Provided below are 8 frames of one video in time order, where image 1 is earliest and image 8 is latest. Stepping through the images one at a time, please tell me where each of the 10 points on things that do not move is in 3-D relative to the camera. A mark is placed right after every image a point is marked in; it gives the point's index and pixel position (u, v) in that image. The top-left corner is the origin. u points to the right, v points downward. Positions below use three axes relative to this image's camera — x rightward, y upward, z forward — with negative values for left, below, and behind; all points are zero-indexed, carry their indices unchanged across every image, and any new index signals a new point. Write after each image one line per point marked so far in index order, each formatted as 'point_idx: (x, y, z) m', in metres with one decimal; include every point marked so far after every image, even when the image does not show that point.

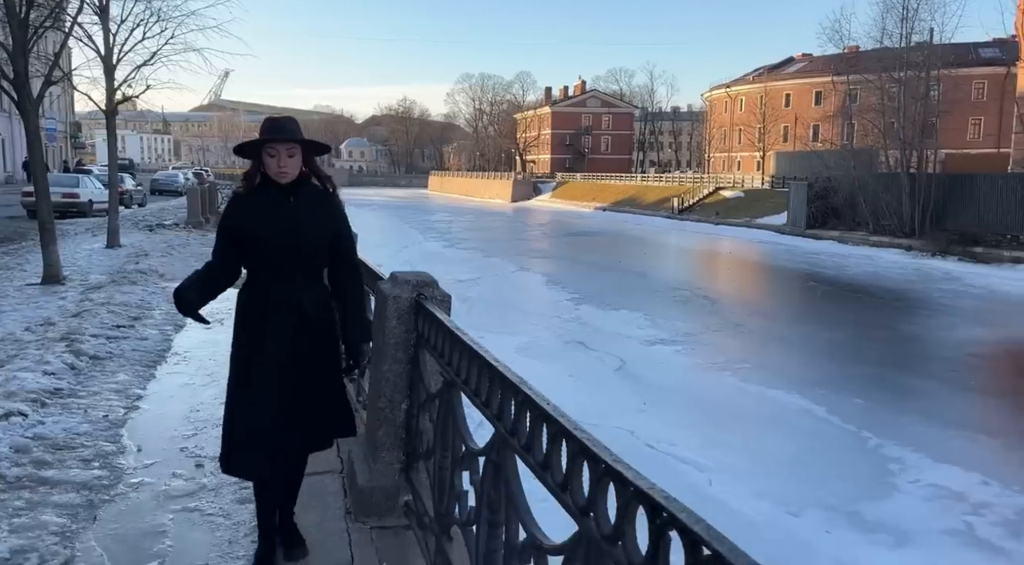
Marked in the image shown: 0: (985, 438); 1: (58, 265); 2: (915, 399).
0: (+4.8, -1.6, +8.4) m
1: (-4.3, +0.2, +7.9) m
2: (+5.0, -1.4, +10.2) m
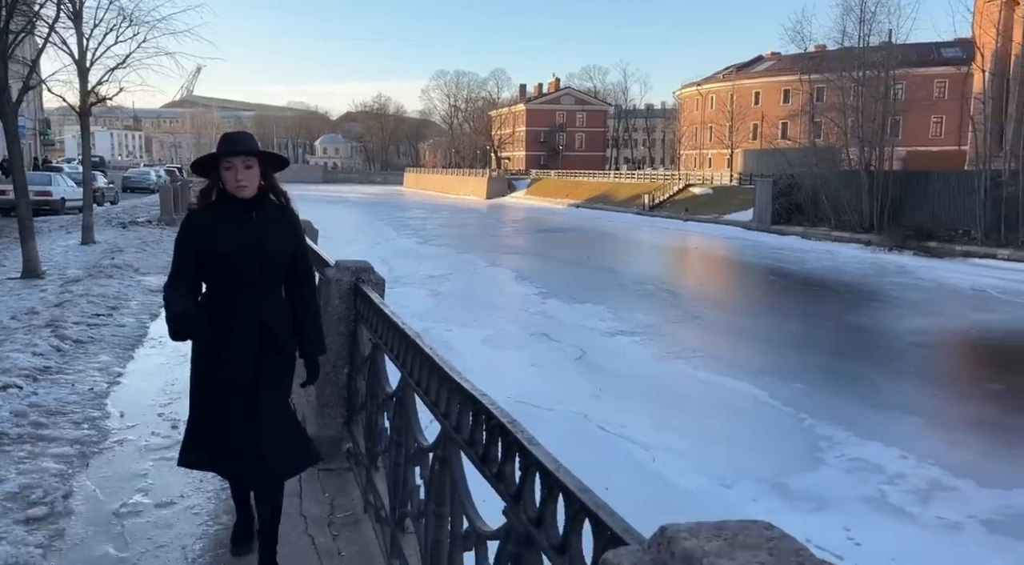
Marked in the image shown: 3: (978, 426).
0: (+4.4, -1.5, +9.0) m
1: (-4.7, +0.3, +8.3) m
2: (+4.5, -1.3, +10.8) m
3: (+5.0, -1.5, +8.8) m
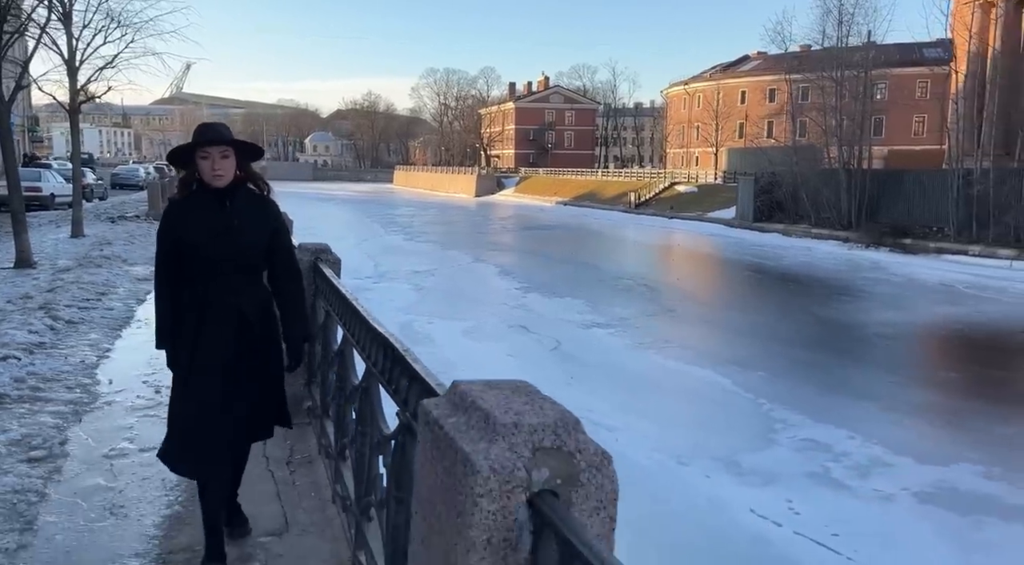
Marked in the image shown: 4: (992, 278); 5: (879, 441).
0: (+4.1, -1.4, +9.4) m
1: (-5.0, +0.3, +8.6) m
2: (+4.2, -1.2, +11.3) m
3: (+4.7, -1.4, +9.3) m
4: (+11.0, +0.1, +18.7) m
5: (+3.5, -1.5, +7.8) m
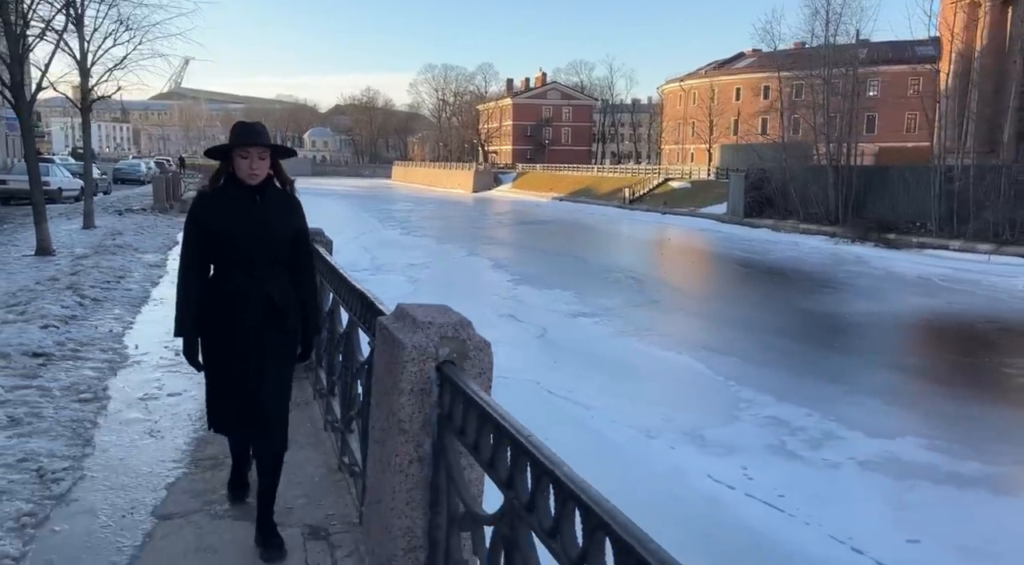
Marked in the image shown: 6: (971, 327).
0: (+3.9, -1.3, +10.1) m
1: (-5.2, +0.5, +9.2) m
2: (+4.0, -1.1, +11.9) m
3: (+4.5, -1.3, +9.9) m
4: (+10.8, +0.2, +19.3) m
5: (+3.3, -1.4, +8.4) m
6: (+8.2, -0.8, +14.5) m
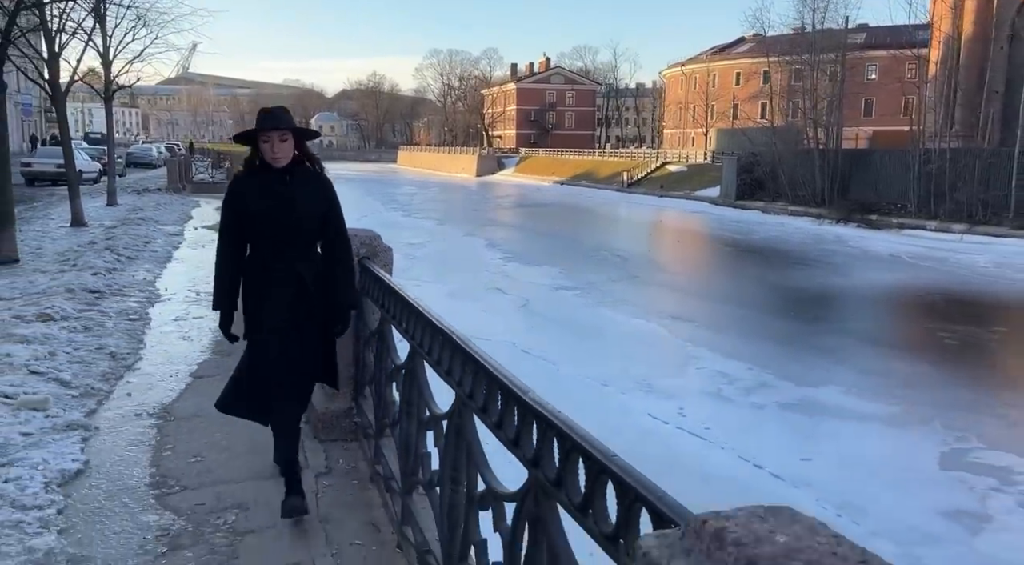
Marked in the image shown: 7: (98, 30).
0: (+3.6, -0.9, +11.2) m
1: (-5.5, +0.9, +10.4) m
2: (+3.7, -0.7, +13.0) m
3: (+4.3, -0.9, +11.0) m
4: (+10.6, +0.8, +20.3) m
5: (+3.0, -1.0, +9.6) m
6: (+7.9, -0.3, +15.6) m
7: (-6.9, +4.2, +13.5) m
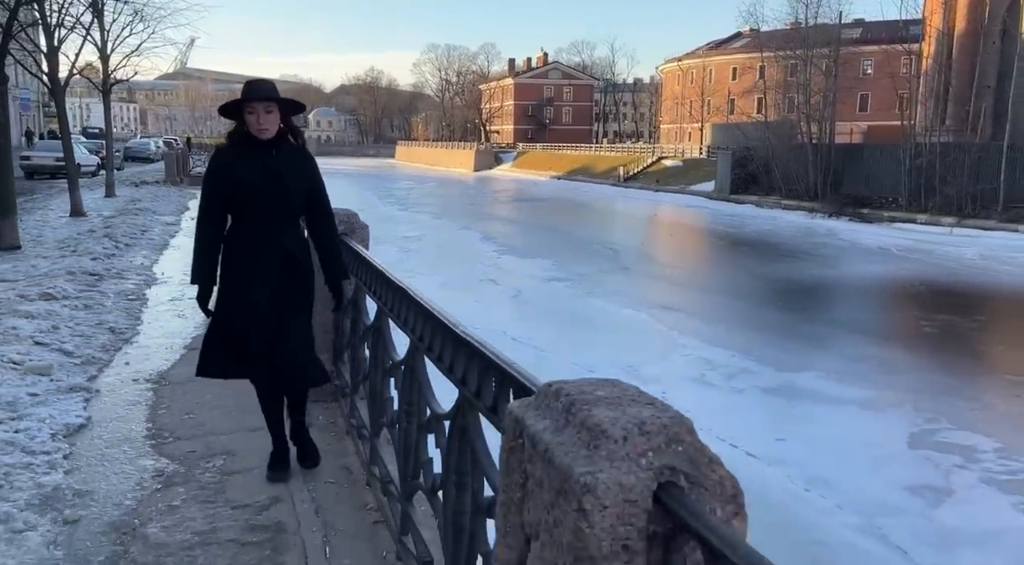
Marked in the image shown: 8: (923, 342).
0: (+3.5, -0.7, +11.4) m
1: (-5.6, +1.0, +10.6) m
2: (+3.6, -0.5, +13.3) m
3: (+4.1, -0.8, +11.3) m
4: (+10.5, +1.0, +20.6) m
5: (+2.9, -0.9, +9.8) m
6: (+7.8, -0.1, +15.8) m
7: (-7.0, +4.3, +13.8) m
8: (+5.7, -0.8, +11.2) m
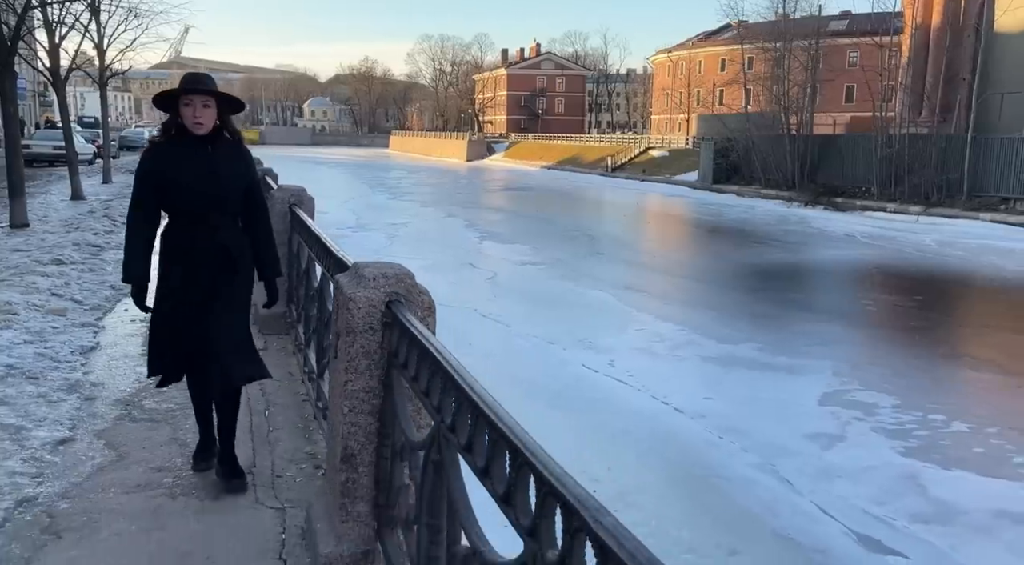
0: (+3.0, -0.5, +12.3) m
1: (-6.1, +1.3, +11.4) m
2: (+3.2, -0.2, +14.1) m
3: (+3.7, -0.5, +12.1) m
4: (+10.0, +1.4, +21.4) m
5: (+2.5, -0.6, +10.7) m
6: (+7.3, +0.2, +16.7) m
7: (-7.5, +4.7, +14.5) m
8: (+5.2, -0.6, +12.1) m
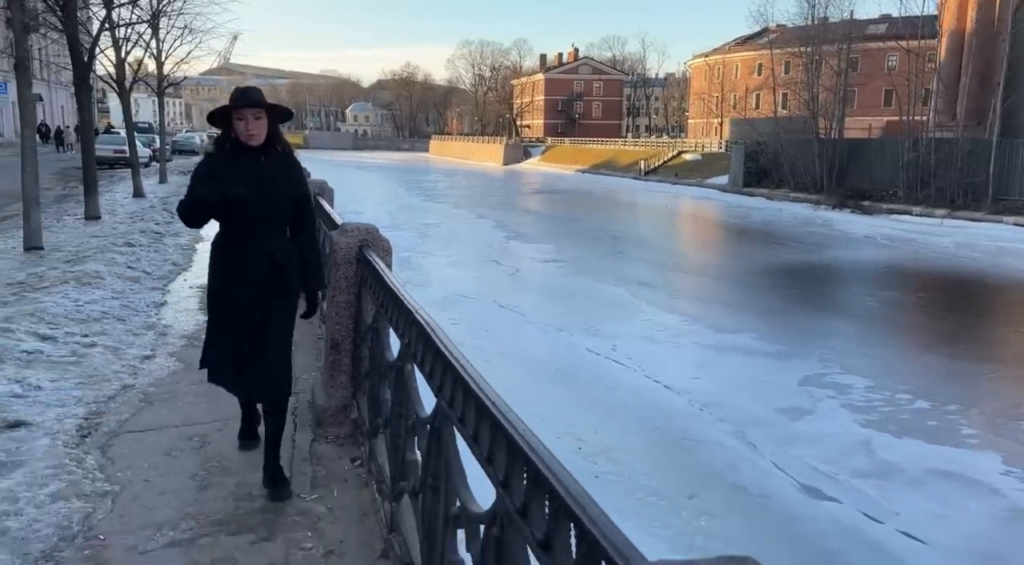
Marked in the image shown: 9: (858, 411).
0: (+3.3, -0.4, +13.0) m
1: (-5.8, +1.4, +12.6) m
2: (+3.5, -0.2, +14.8) m
3: (+4.0, -0.5, +12.8) m
4: (+10.8, +1.3, +21.8) m
5: (+2.7, -0.6, +11.4) m
6: (+7.8, +0.2, +17.2) m
7: (-7.0, +4.8, +15.8) m
8: (+5.5, -0.5, +12.7) m
9: (+3.2, -1.2, +7.5) m
